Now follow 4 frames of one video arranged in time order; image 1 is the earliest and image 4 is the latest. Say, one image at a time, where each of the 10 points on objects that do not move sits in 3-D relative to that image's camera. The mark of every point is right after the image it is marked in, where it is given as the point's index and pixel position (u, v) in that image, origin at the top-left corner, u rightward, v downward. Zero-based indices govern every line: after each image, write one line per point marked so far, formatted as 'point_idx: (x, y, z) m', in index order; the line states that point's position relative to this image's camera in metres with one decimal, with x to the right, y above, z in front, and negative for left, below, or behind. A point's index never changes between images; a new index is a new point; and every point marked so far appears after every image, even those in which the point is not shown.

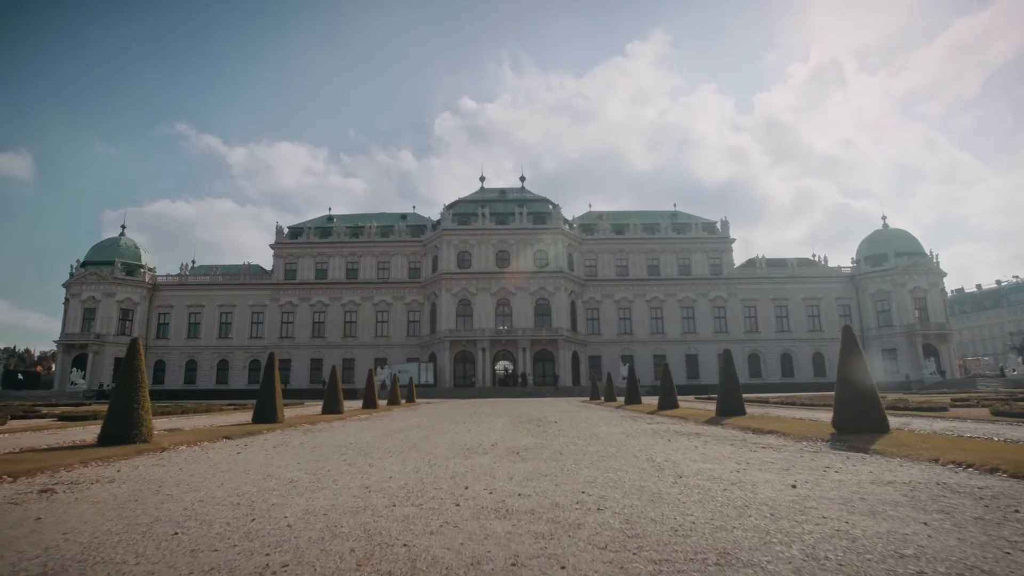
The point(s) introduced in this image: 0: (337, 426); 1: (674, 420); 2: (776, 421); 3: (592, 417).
0: (-4.5, -3.5, +15.2) m
1: (+4.4, -3.5, +15.9) m
2: (+6.3, -3.2, +14.3) m
3: (+2.2, -3.6, +16.9) m
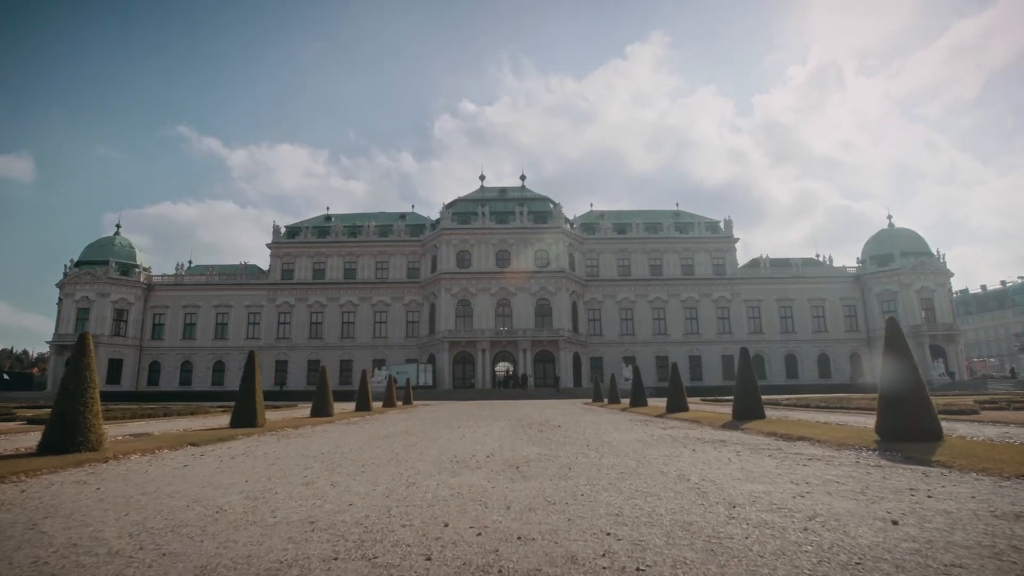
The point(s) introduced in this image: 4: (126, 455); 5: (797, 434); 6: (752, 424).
0: (-4.5, -3.3, +13.9) m
1: (+4.3, -3.3, +14.6) m
2: (+6.3, -3.0, +13.0) m
3: (+2.2, -3.4, +15.6) m
4: (-6.0, -2.6, +9.4) m
5: (+5.2, -2.7, +11.0) m
6: (+5.7, -3.2, +14.3) m
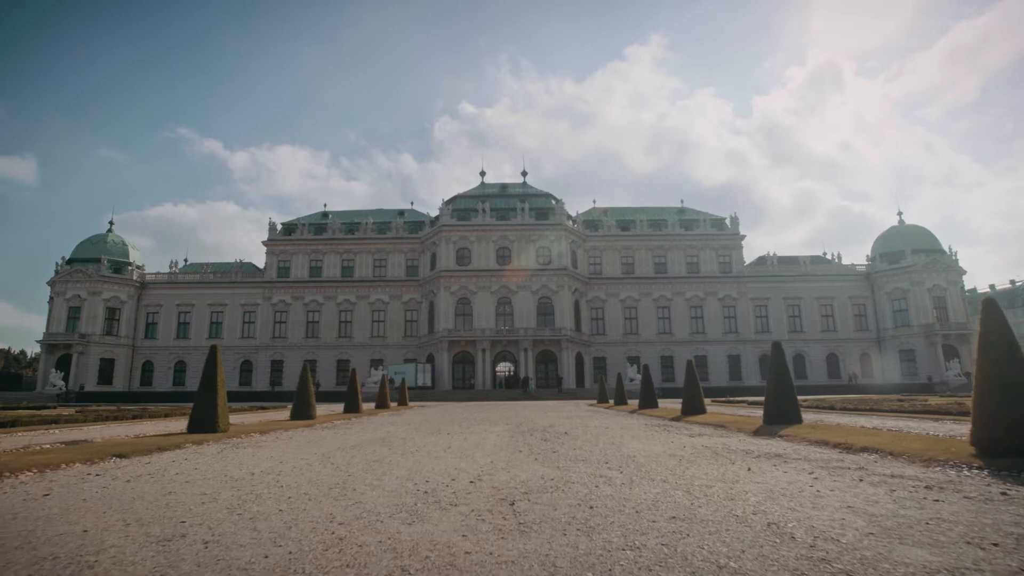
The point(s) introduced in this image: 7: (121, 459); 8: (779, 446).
0: (-4.5, -3.0, +11.9) m
1: (+4.3, -3.0, +12.6) m
2: (+6.3, -2.7, +11.0) m
3: (+2.2, -3.1, +13.6) m
4: (-6.1, -2.3, +7.4) m
5: (+5.2, -2.3, +9.0) m
6: (+5.7, -2.9, +12.3) m
7: (-5.6, -2.4, +8.6) m
8: (+3.9, -2.3, +8.8) m
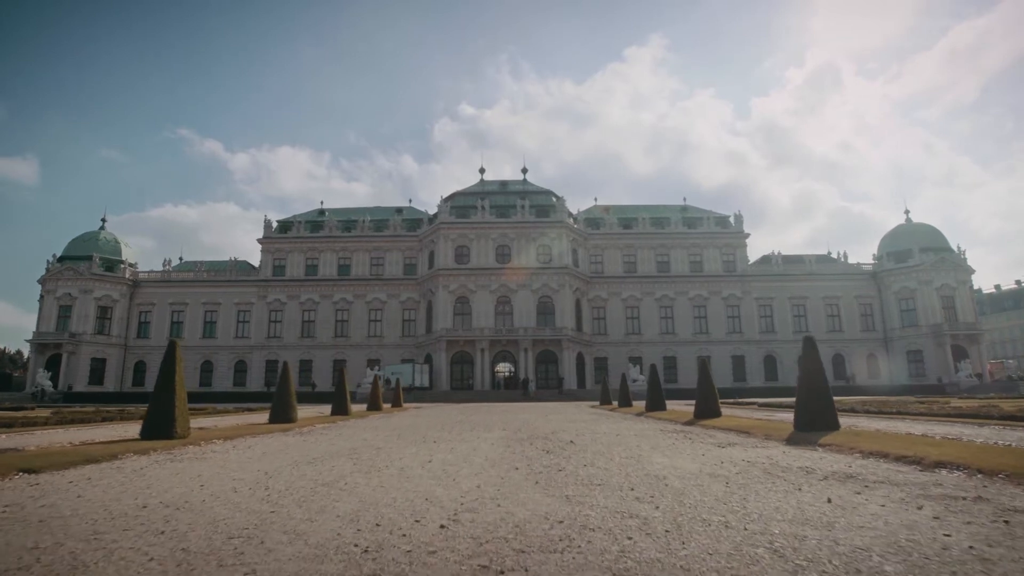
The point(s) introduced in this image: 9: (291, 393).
0: (-4.6, -2.7, +10.3) m
1: (+4.3, -2.7, +11.0) m
2: (+6.2, -2.4, +9.3) m
3: (+2.1, -2.8, +11.9) m
4: (-6.1, -2.0, +5.8) m
5: (+5.1, -2.1, +7.4) m
6: (+5.6, -2.6, +10.6) m
7: (-5.6, -2.2, +7.0) m
8: (+3.8, -2.0, +7.2) m
9: (-7.1, -3.4, +19.3) m
